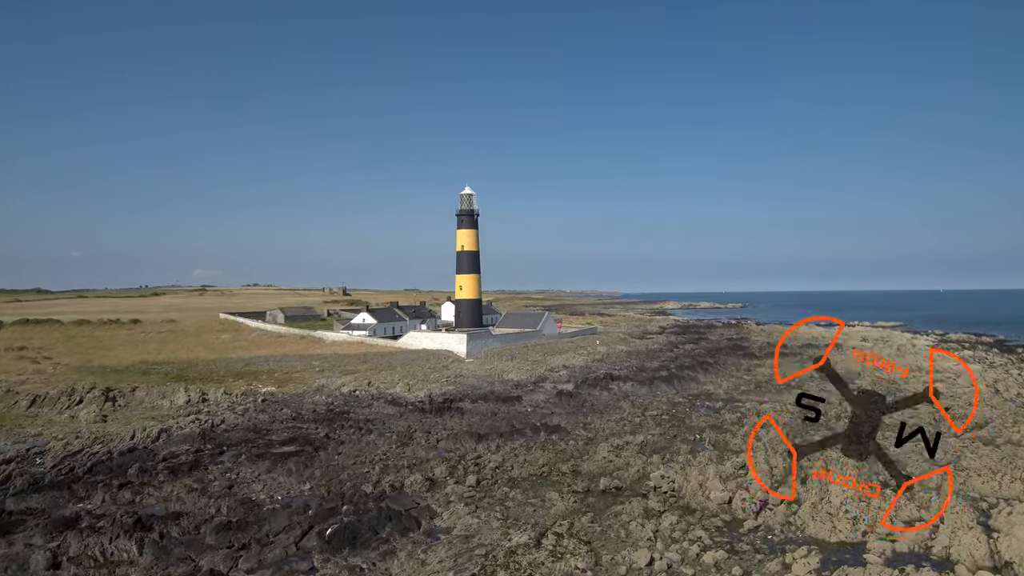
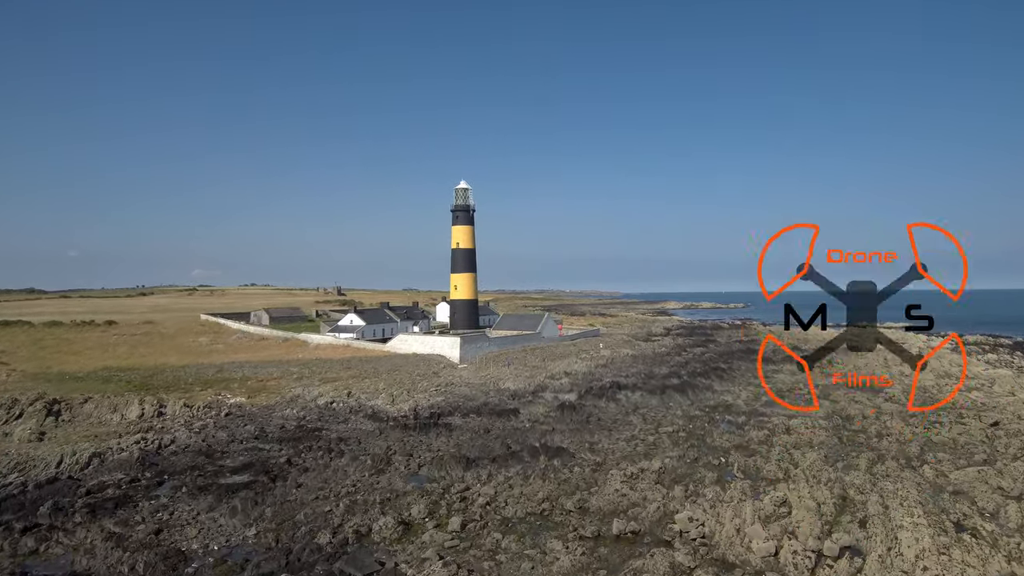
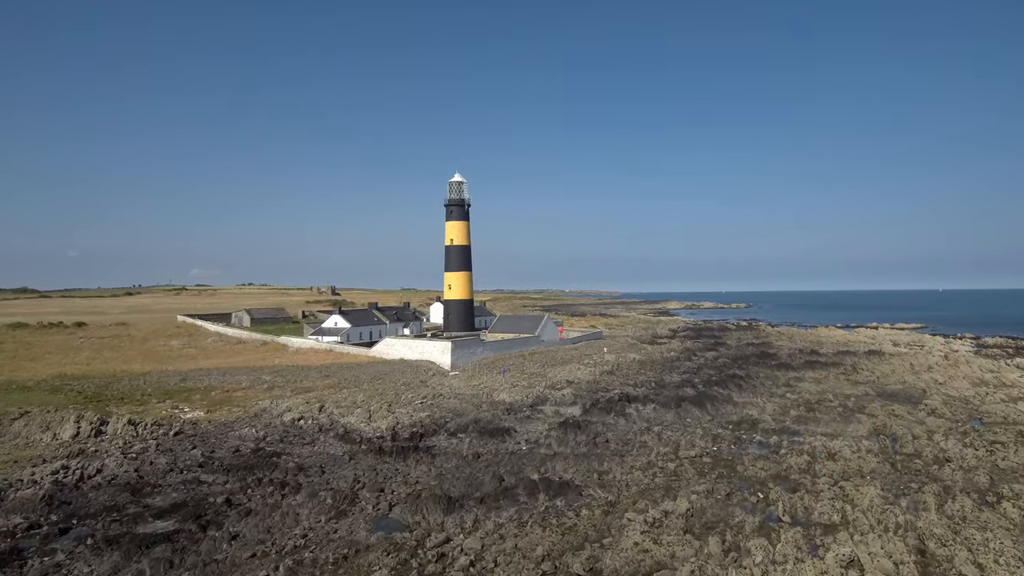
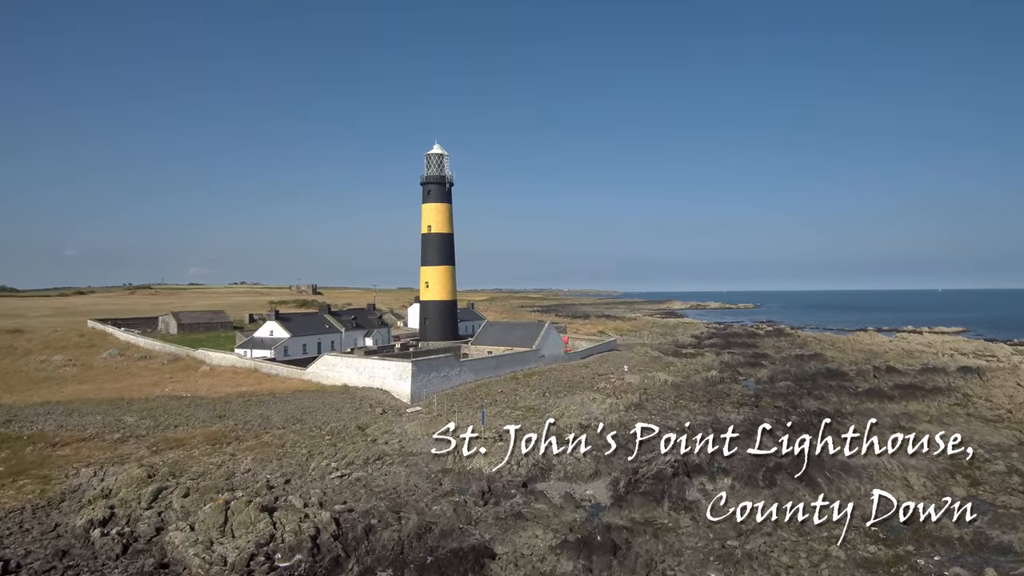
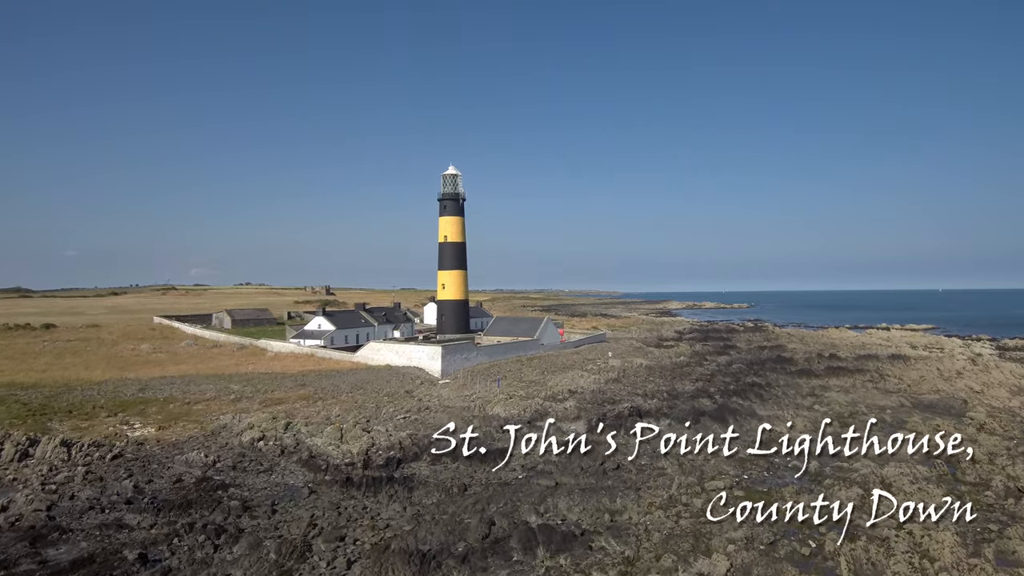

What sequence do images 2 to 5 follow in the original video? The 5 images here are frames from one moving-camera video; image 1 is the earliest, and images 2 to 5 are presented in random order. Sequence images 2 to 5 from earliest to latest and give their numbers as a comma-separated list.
2, 3, 5, 4
